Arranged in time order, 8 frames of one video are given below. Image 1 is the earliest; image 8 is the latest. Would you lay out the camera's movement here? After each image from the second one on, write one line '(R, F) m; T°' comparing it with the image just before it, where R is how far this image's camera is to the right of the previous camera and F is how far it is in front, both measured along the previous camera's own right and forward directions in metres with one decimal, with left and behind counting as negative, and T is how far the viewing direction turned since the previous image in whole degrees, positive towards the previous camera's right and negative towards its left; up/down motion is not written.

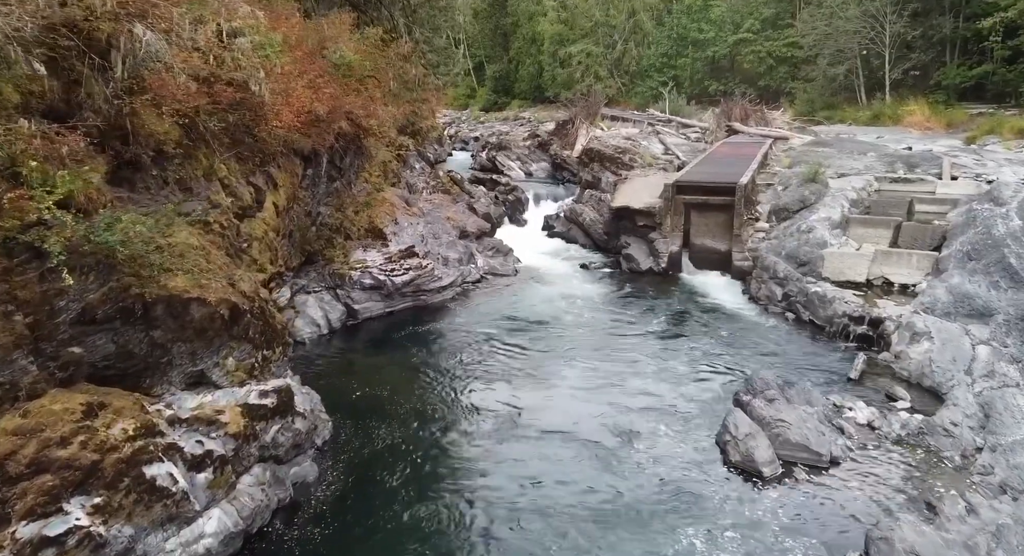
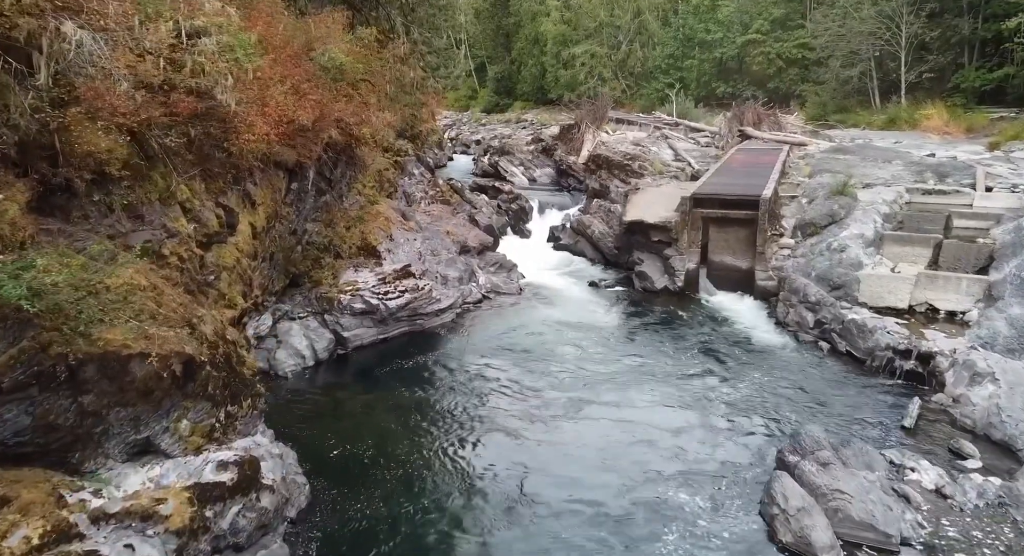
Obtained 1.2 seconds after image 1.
(-0.1, +1.2) m; 0°
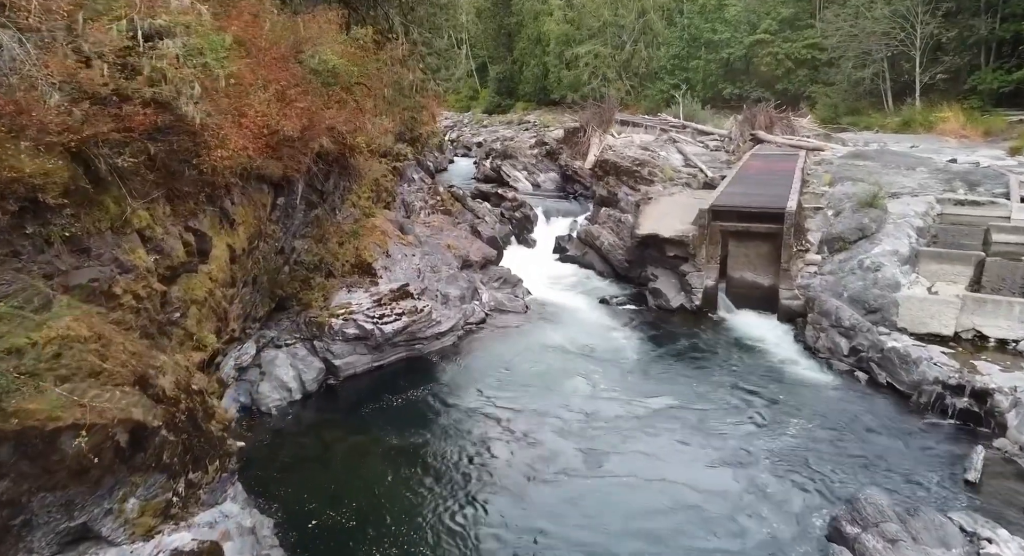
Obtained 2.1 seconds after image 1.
(-0.1, +1.0) m; 0°
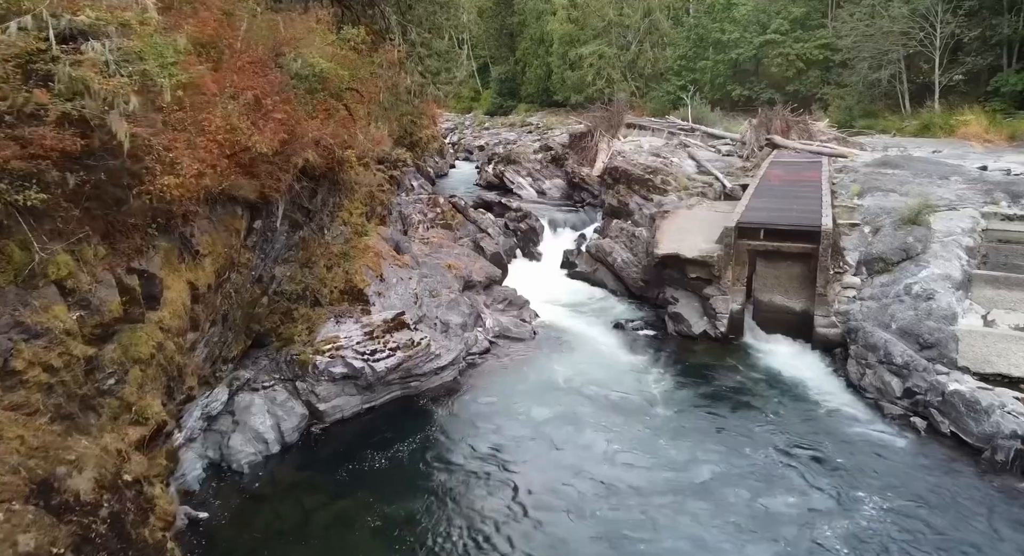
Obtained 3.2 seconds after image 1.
(-0.1, +1.3) m; 0°
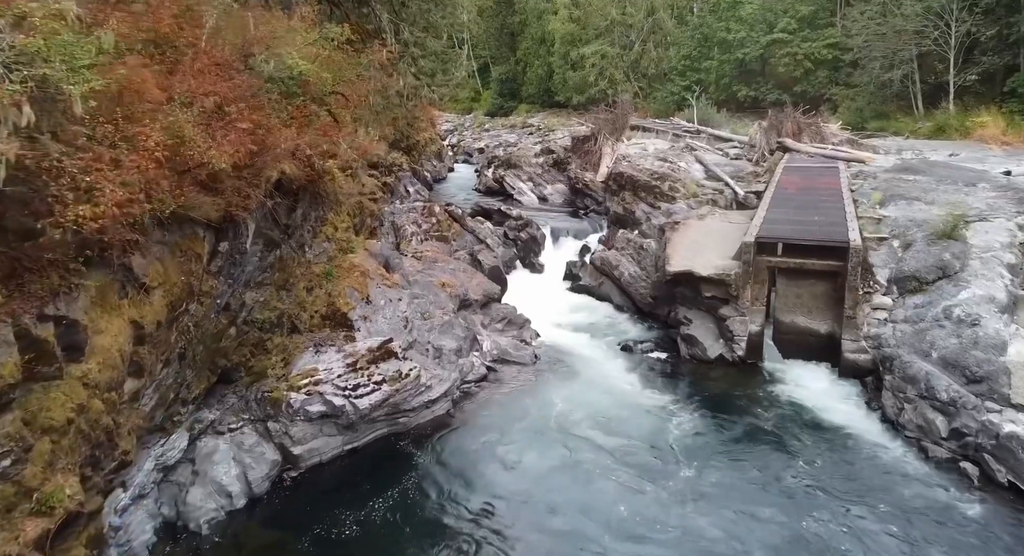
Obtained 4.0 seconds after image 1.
(0.0, +1.1) m; 0°
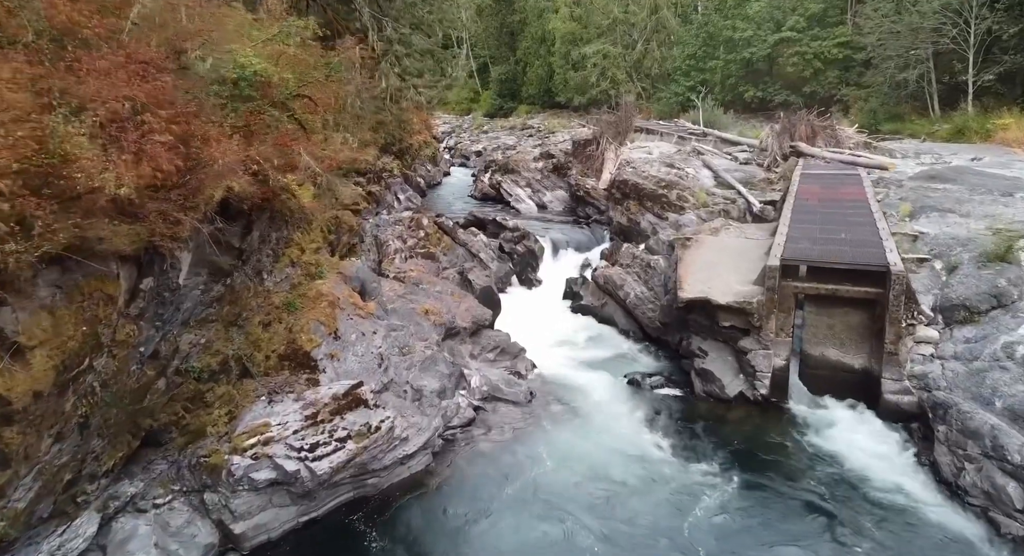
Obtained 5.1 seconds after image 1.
(+0.2, +1.5) m; 0°
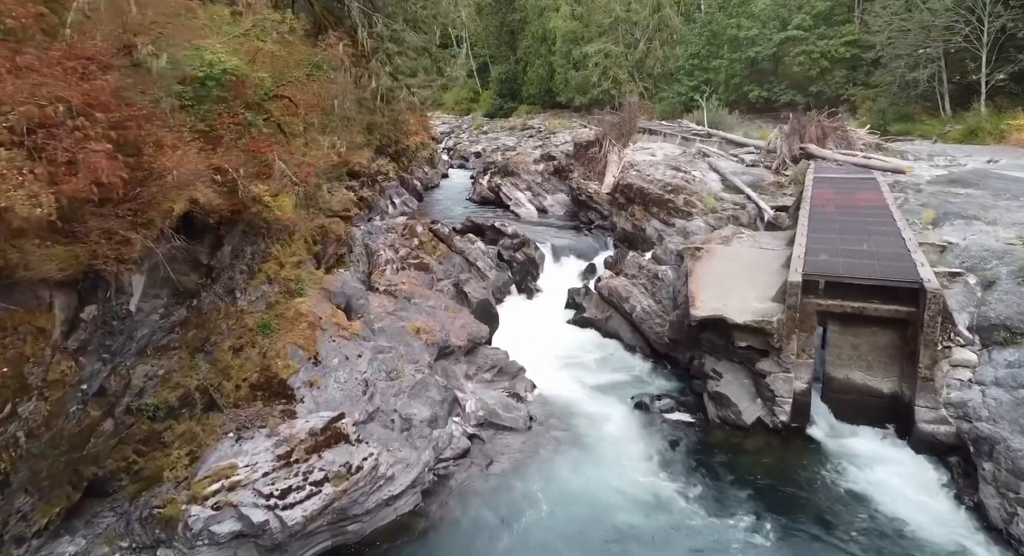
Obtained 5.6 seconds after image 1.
(0.0, +0.9) m; 0°
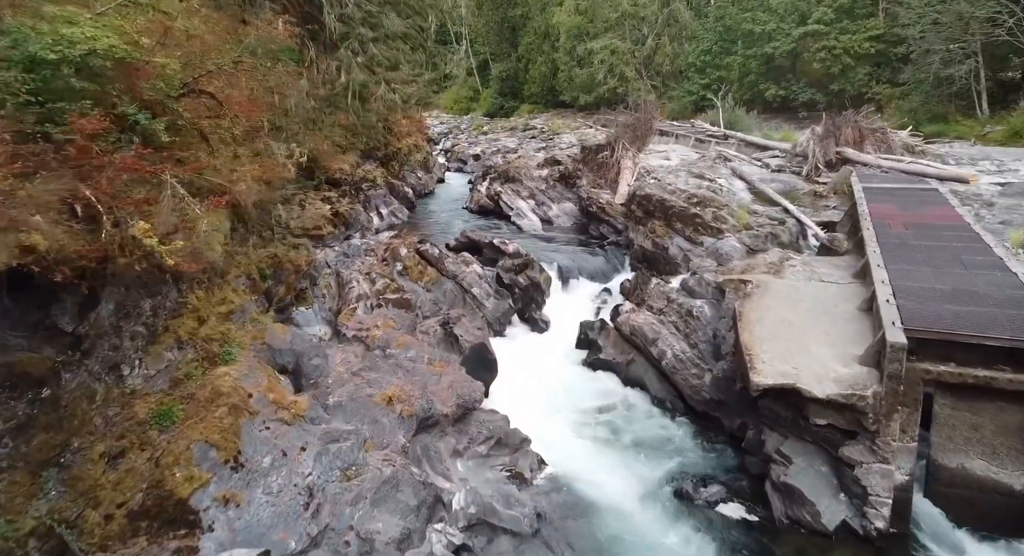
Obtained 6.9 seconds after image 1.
(0.0, +2.5) m; 0°
